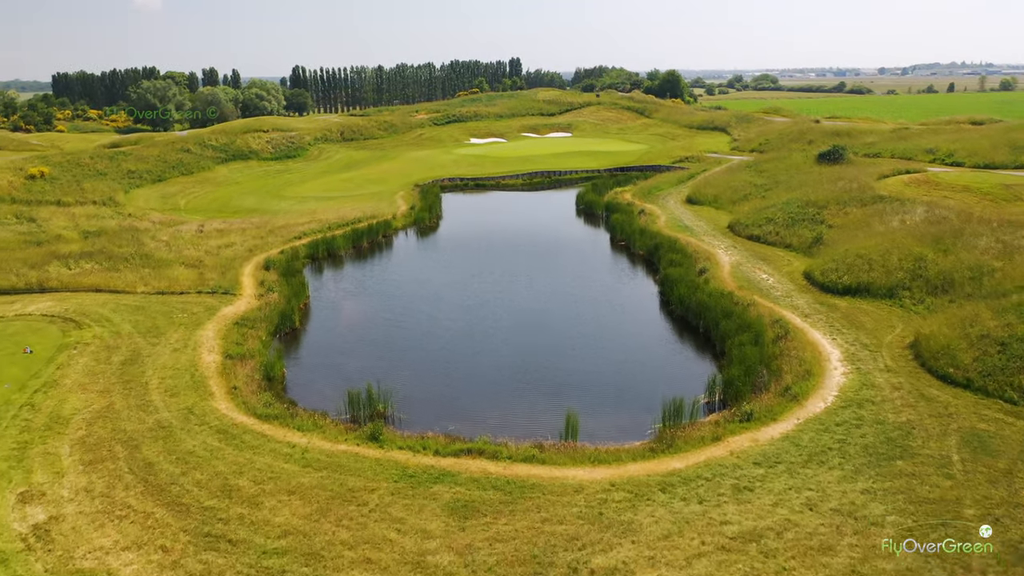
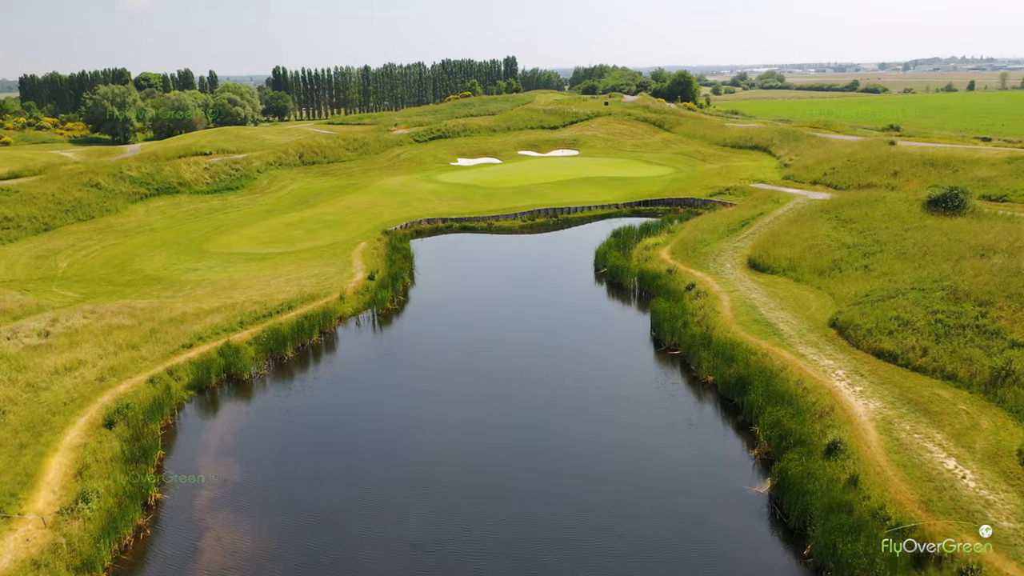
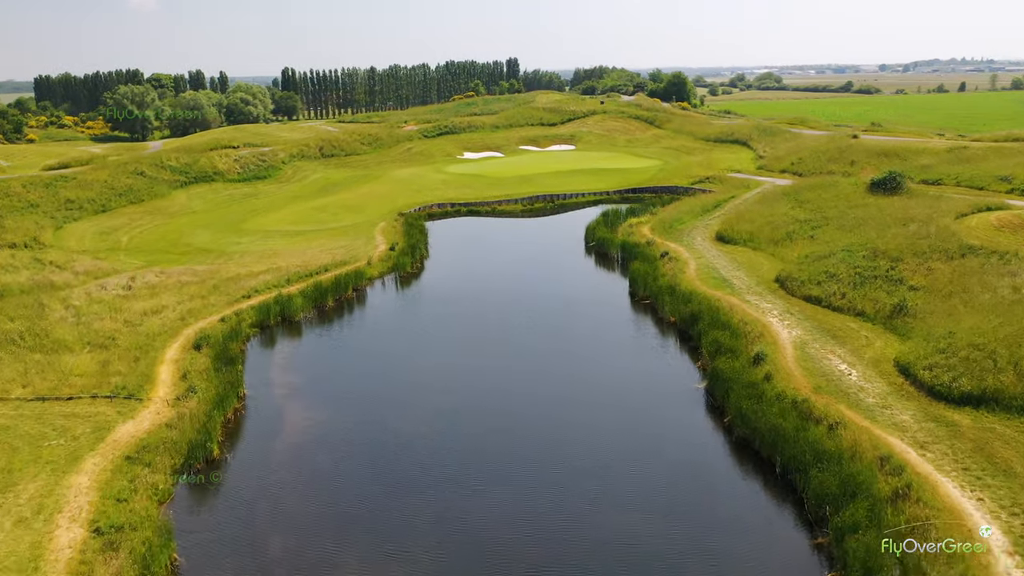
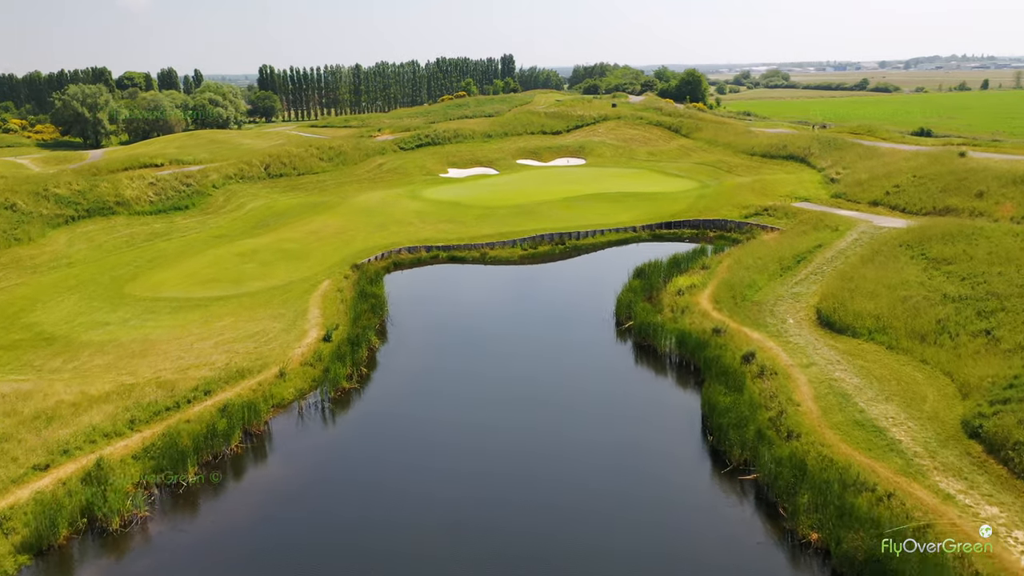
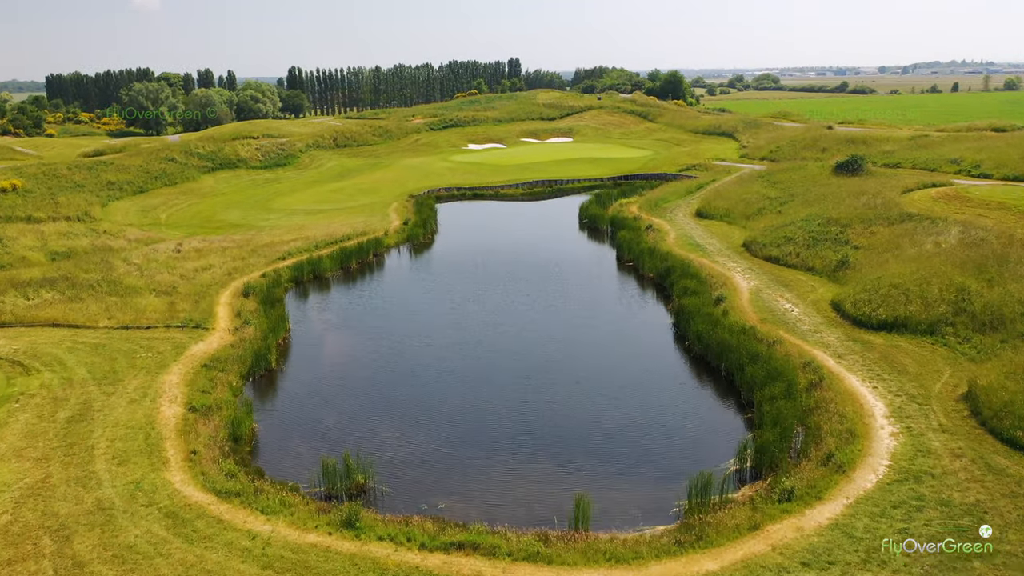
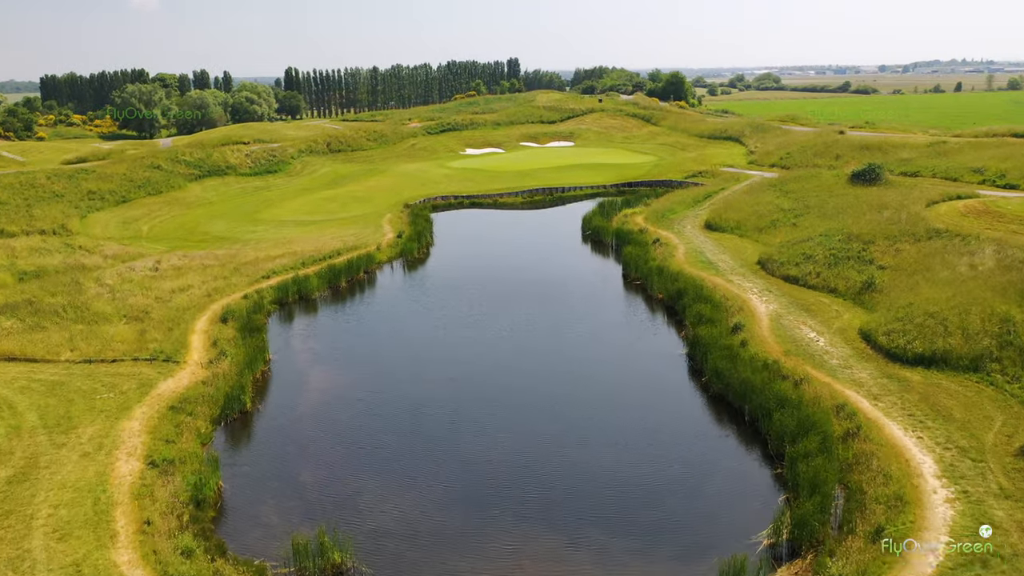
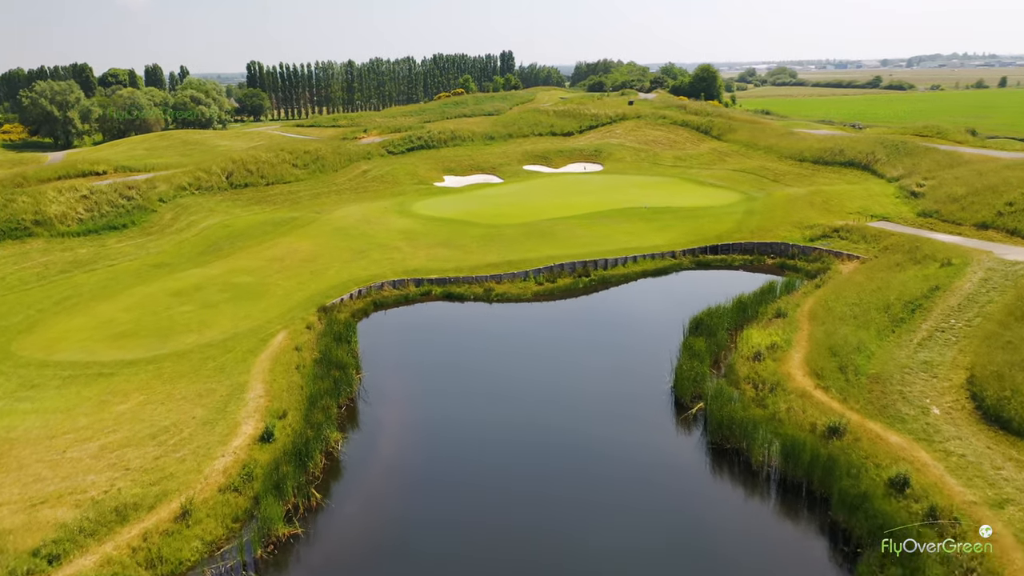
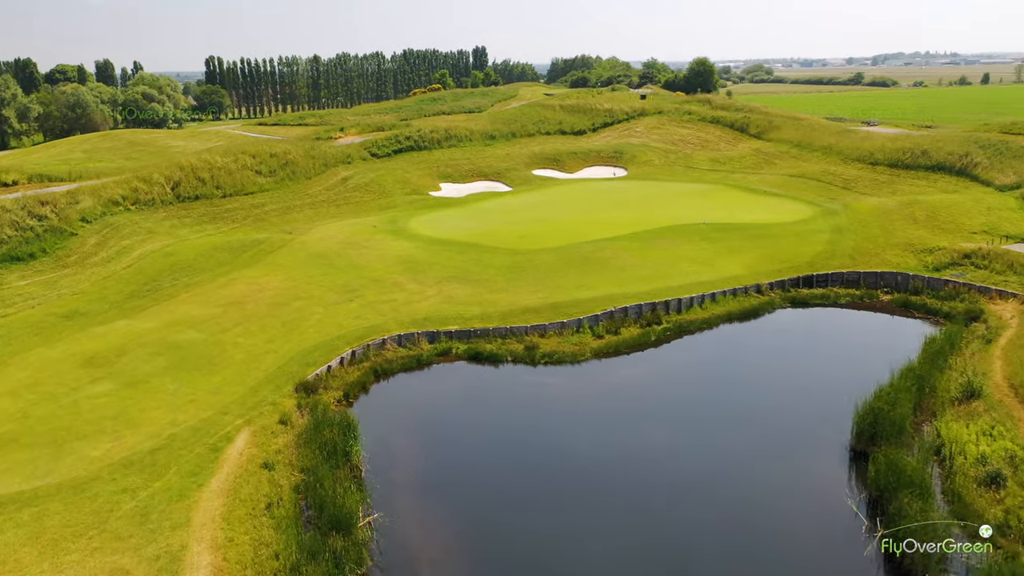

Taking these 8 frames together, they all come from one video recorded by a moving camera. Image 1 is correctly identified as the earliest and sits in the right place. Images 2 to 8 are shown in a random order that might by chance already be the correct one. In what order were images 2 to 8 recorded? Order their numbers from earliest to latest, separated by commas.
5, 6, 3, 2, 4, 7, 8
